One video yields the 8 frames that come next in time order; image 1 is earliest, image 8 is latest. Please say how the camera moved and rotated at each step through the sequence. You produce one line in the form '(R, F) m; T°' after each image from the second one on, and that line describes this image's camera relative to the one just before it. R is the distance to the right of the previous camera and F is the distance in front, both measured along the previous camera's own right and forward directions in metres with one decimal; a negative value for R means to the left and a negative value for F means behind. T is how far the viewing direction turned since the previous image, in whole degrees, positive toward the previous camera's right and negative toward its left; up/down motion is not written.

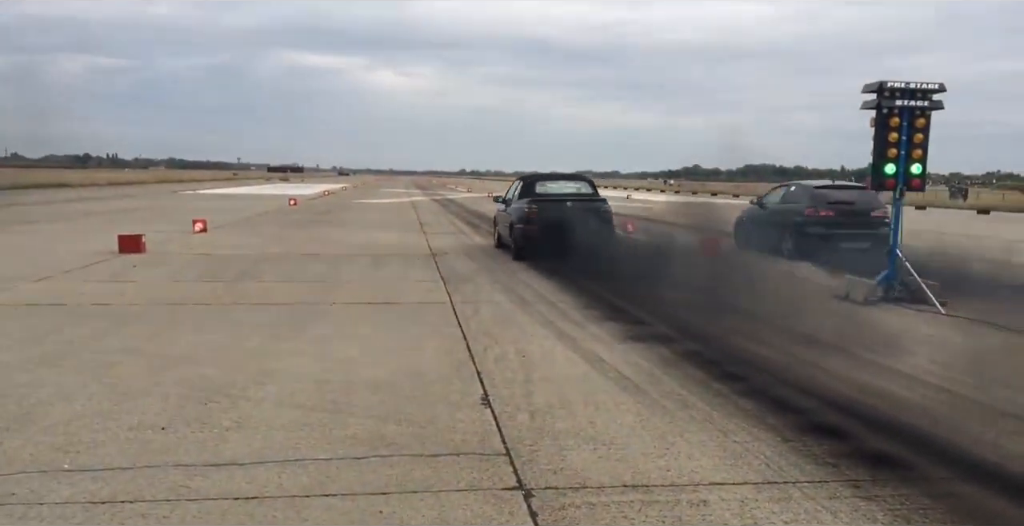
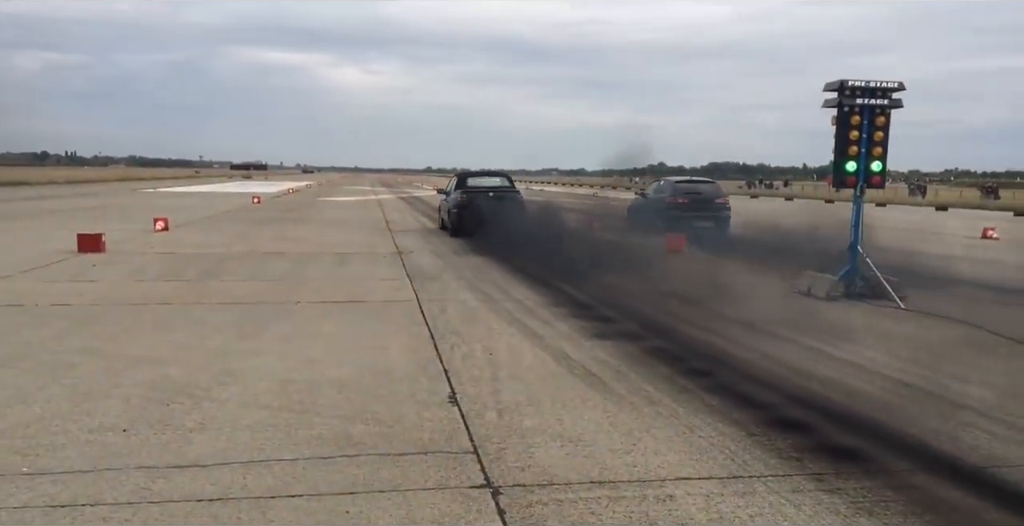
(0.0, 0.0) m; +2°
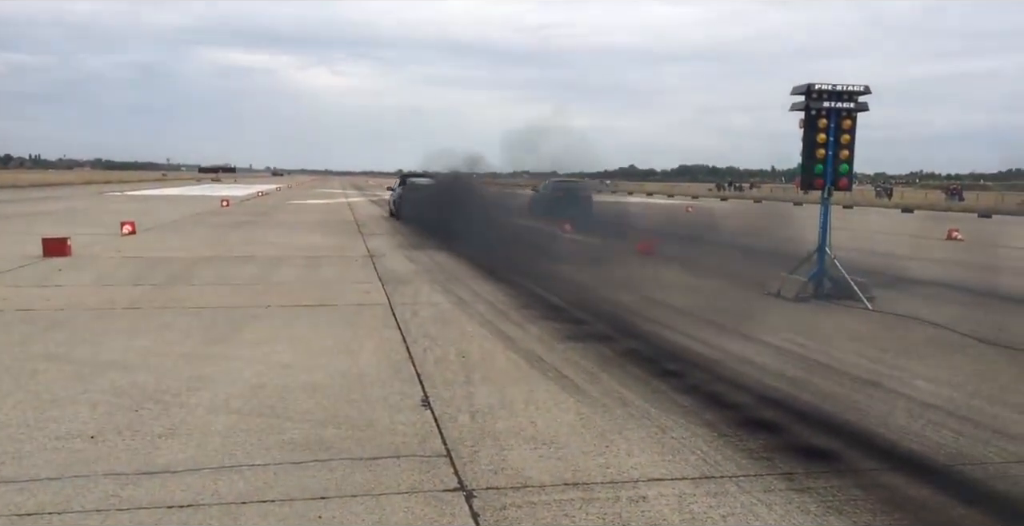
(0.0, 0.0) m; +2°
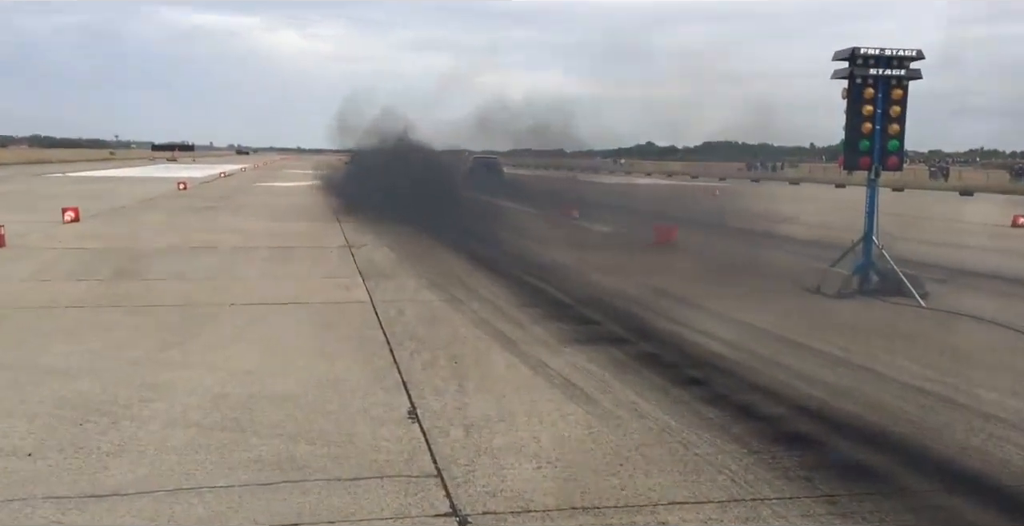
(+0.1, +1.1) m; -1°
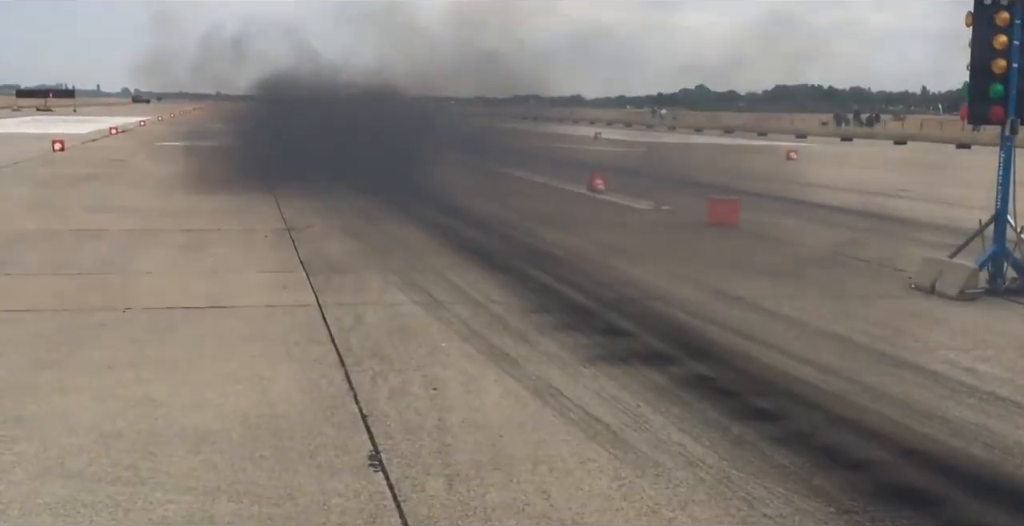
(+0.2, +2.0) m; -2°
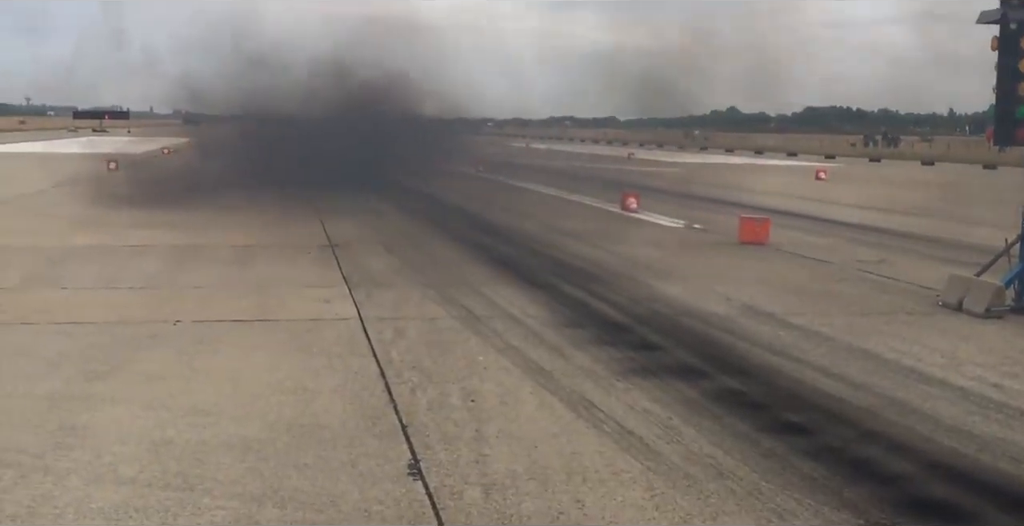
(-0.1, -0.2) m; -1°
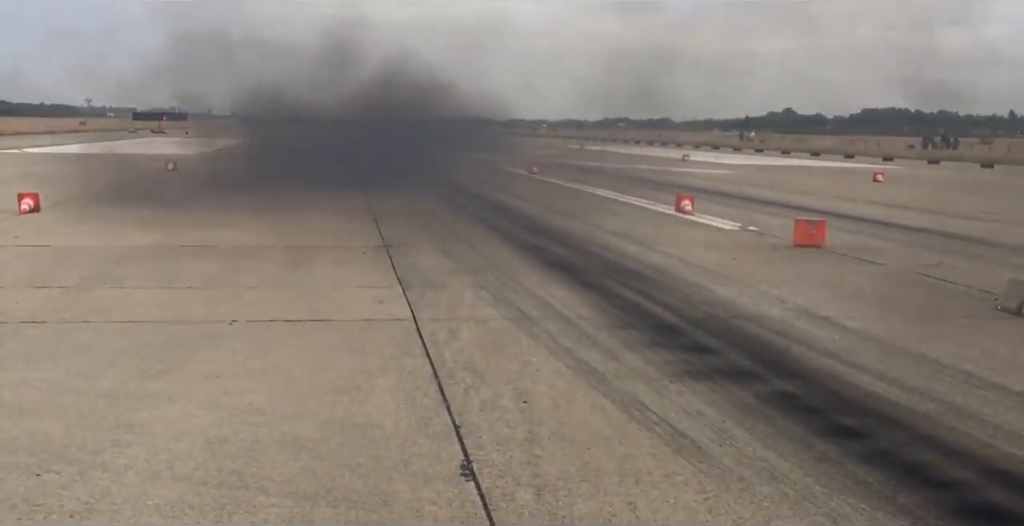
(-0.1, 0.0) m; -2°
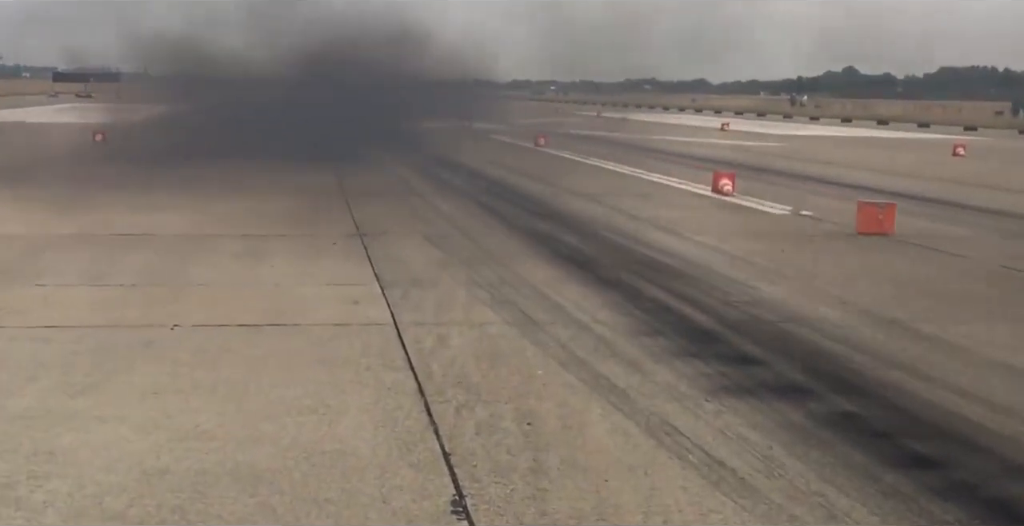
(0.0, +1.0) m; 0°
